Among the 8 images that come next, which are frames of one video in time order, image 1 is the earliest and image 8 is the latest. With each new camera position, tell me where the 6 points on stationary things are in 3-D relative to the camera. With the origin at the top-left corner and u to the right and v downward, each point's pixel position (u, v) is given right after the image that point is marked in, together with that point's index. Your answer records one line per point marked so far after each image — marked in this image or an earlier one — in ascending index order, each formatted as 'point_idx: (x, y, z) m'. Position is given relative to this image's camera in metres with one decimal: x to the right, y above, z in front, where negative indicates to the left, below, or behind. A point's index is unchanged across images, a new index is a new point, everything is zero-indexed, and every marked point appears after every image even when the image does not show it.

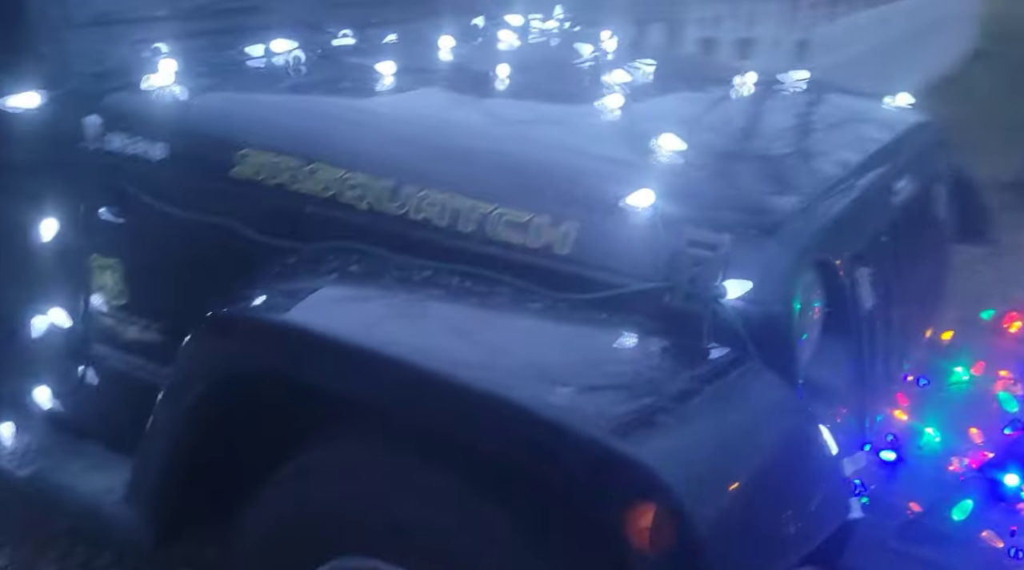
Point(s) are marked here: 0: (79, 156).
0: (-0.9, +0.3, +1.7) m
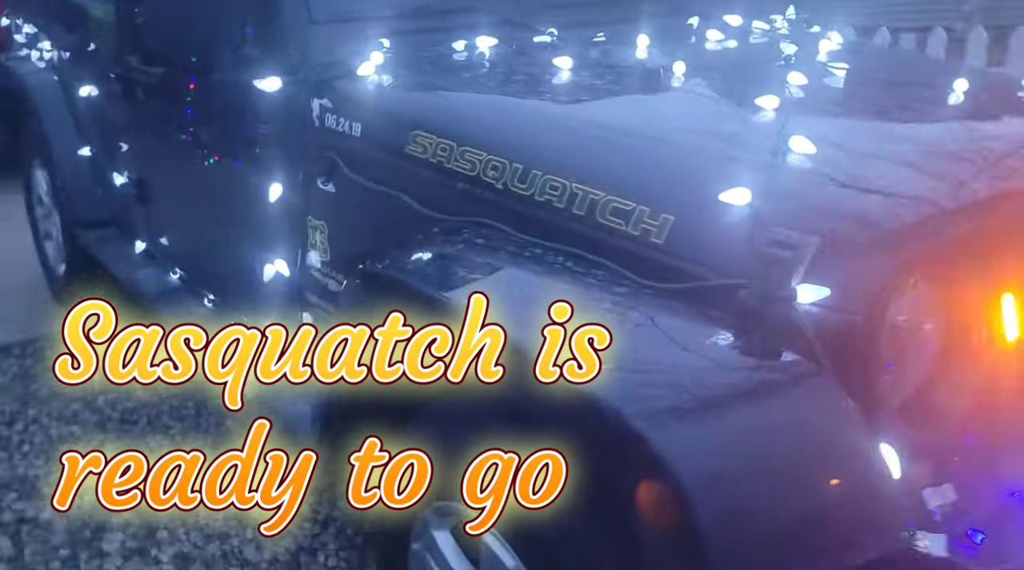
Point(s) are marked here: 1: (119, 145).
0: (-0.5, +0.4, +2.1) m
1: (-1.5, +0.5, +3.2) m
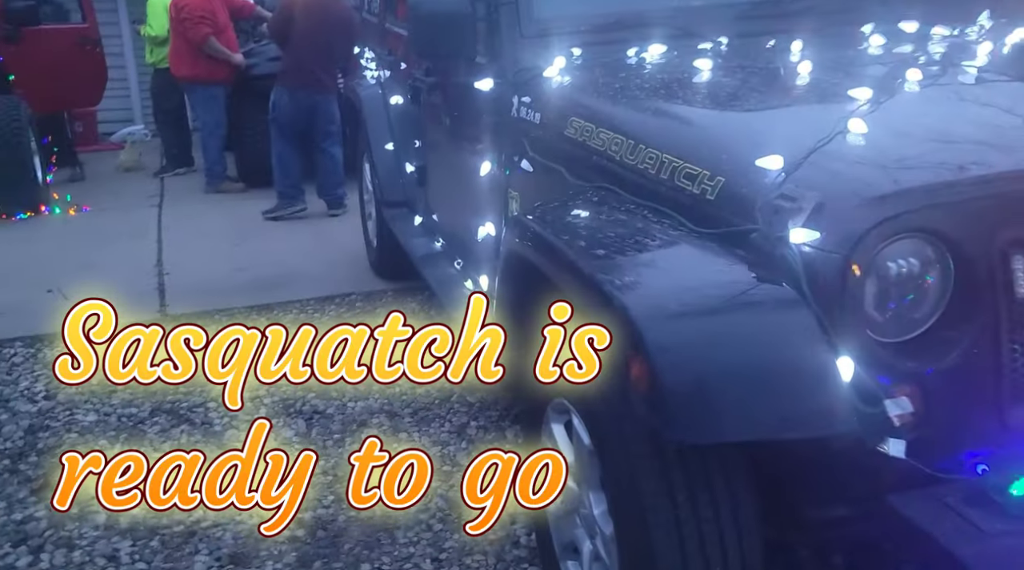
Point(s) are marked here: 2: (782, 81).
0: (0.0, +0.5, +2.7) m
1: (-0.5, +0.7, +4.1) m
2: (+0.7, +0.5, +2.3) m
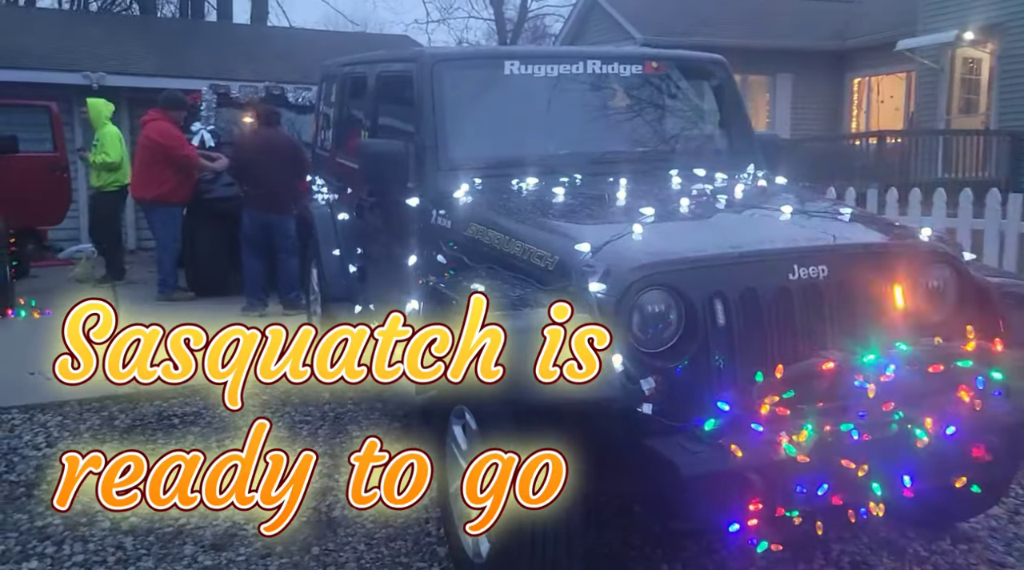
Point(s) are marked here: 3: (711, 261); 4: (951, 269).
0: (-0.4, +0.2, +3.8) m
1: (-0.9, +0.2, +5.2) m
2: (+0.4, +0.3, +3.5) m
3: (+0.6, +0.1, +2.7) m
4: (+1.5, +0.1, +3.0) m
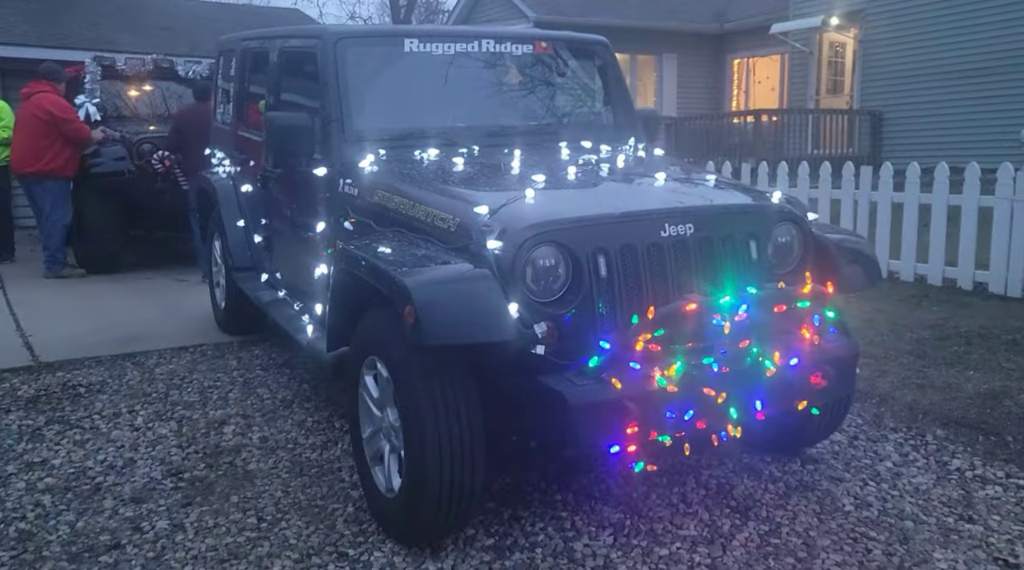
0: (-0.8, +0.4, +4.0) m
1: (-1.6, +0.4, +5.4) m
2: (0.0, +0.5, +3.8) m
3: (+0.3, +0.2, +3.1) m
4: (+1.1, +0.2, +3.5) m
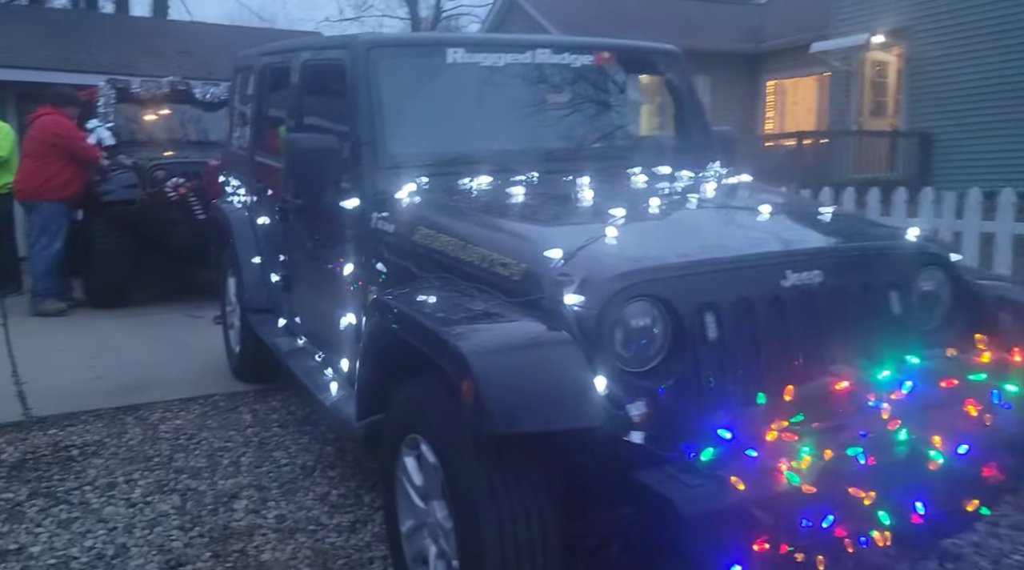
0: (-0.6, +0.2, +3.4) m
1: (-1.3, +0.2, +4.8) m
2: (+0.2, +0.3, +3.1) m
3: (+0.5, +0.1, +2.4) m
4: (+1.4, 0.0, +2.8) m
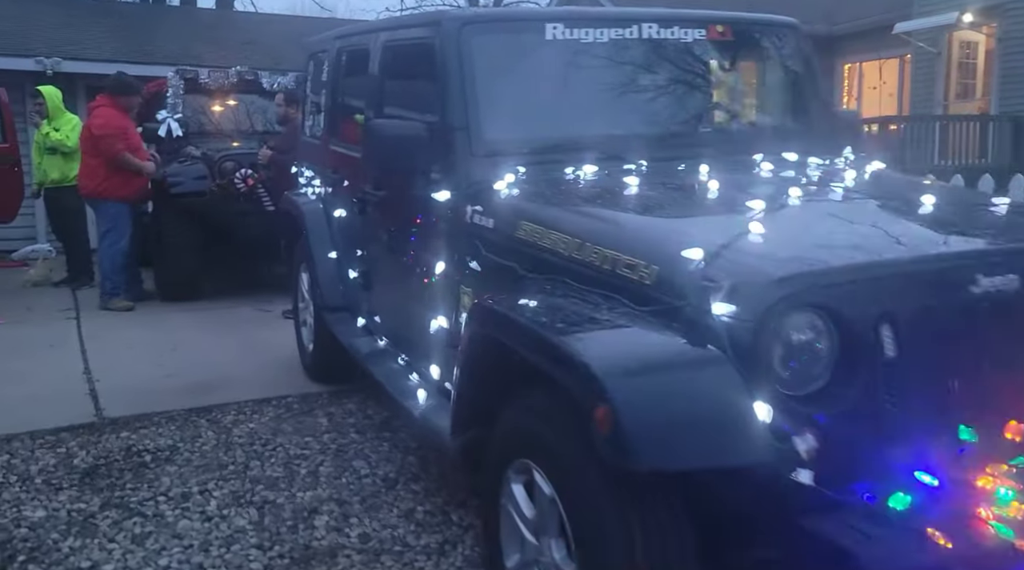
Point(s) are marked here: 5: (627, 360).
0: (-0.2, +0.2, +3.1) m
1: (-0.8, +0.2, +4.5) m
2: (+0.6, +0.3, +2.8) m
3: (+0.8, 0.0, +2.0) m
4: (+1.7, 0.0, +2.3) m
5: (+0.3, -0.2, +2.0) m
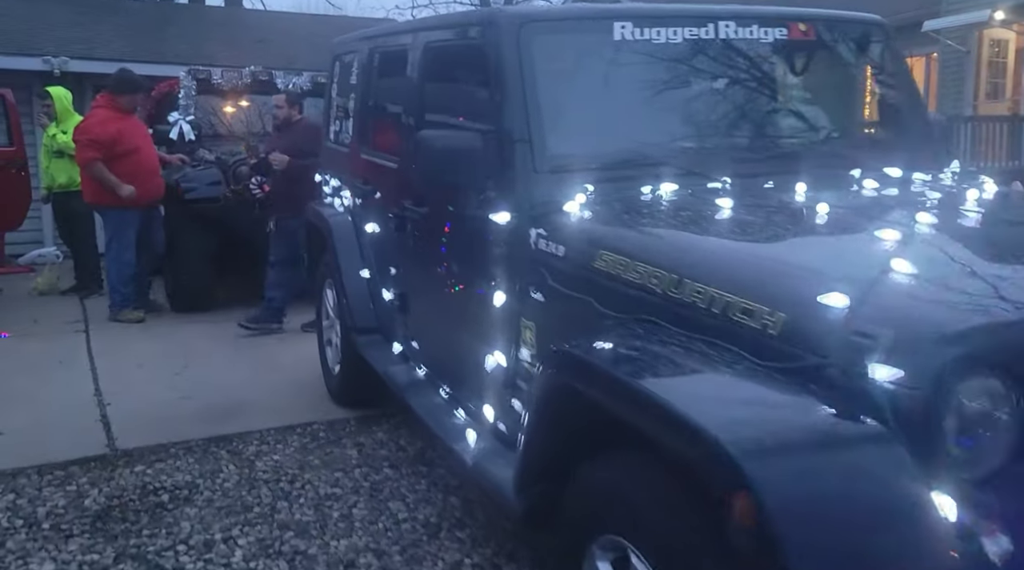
0: (0.0, +0.1, +2.7) m
1: (-0.6, +0.1, +4.1) m
2: (+0.8, +0.2, +2.4) m
3: (+1.0, -0.1, +1.7) m
4: (+1.9, -0.1, +2.0) m
5: (+0.5, -0.3, +1.6) m
